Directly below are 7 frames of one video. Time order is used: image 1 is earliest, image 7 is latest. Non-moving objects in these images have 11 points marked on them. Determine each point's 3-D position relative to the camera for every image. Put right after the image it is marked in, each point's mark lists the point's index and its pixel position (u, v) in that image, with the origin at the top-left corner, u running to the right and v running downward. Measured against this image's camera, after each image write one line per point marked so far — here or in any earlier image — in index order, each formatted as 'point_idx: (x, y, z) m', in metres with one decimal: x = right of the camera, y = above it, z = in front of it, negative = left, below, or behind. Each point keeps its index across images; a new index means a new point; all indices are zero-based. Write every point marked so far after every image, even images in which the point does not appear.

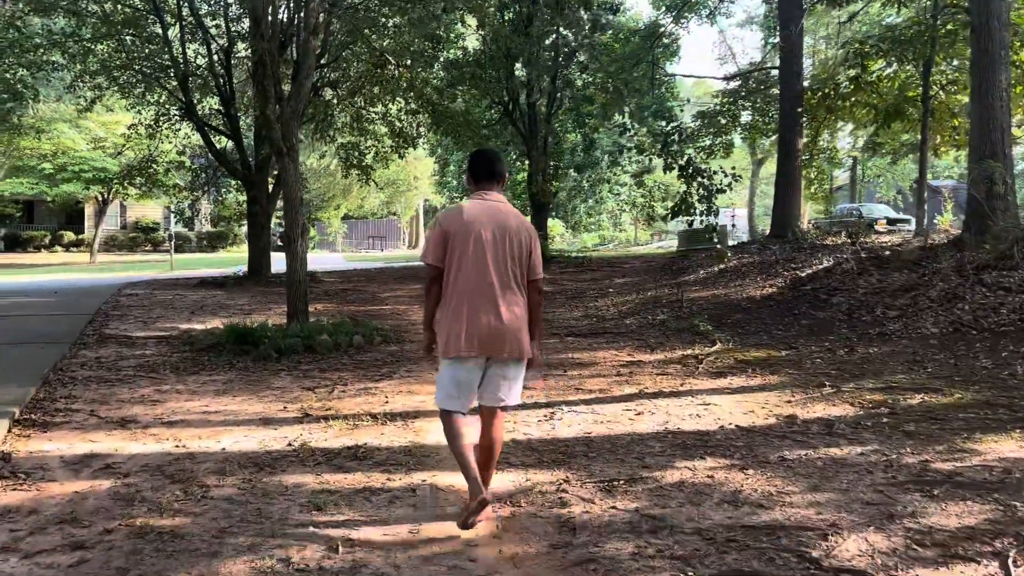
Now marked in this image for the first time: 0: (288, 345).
0: (-1.9, -0.5, +7.3) m
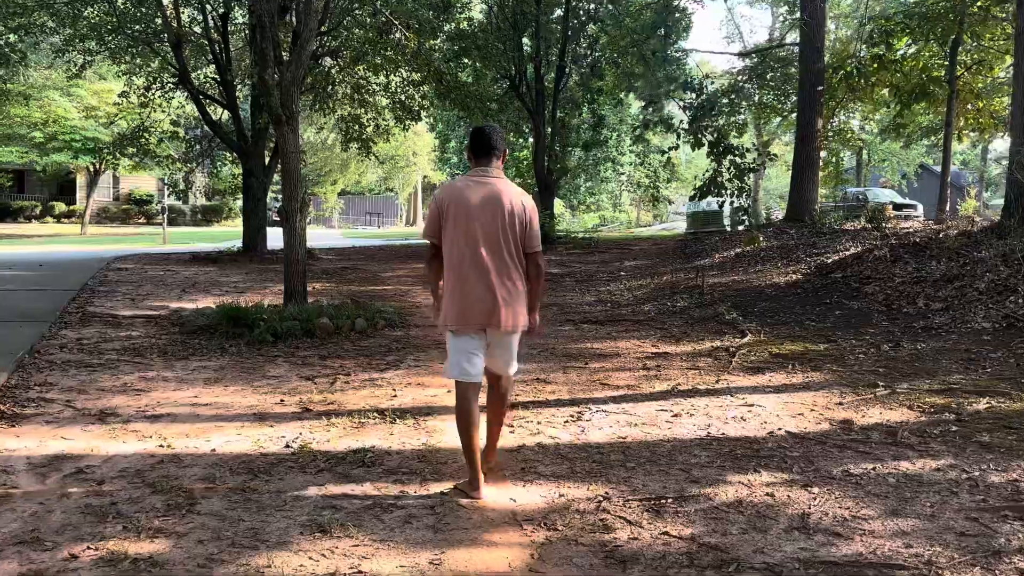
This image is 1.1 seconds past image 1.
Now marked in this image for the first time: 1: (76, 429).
0: (-1.7, -0.3, +6.8) m
1: (-2.1, -0.7, +4.2) m
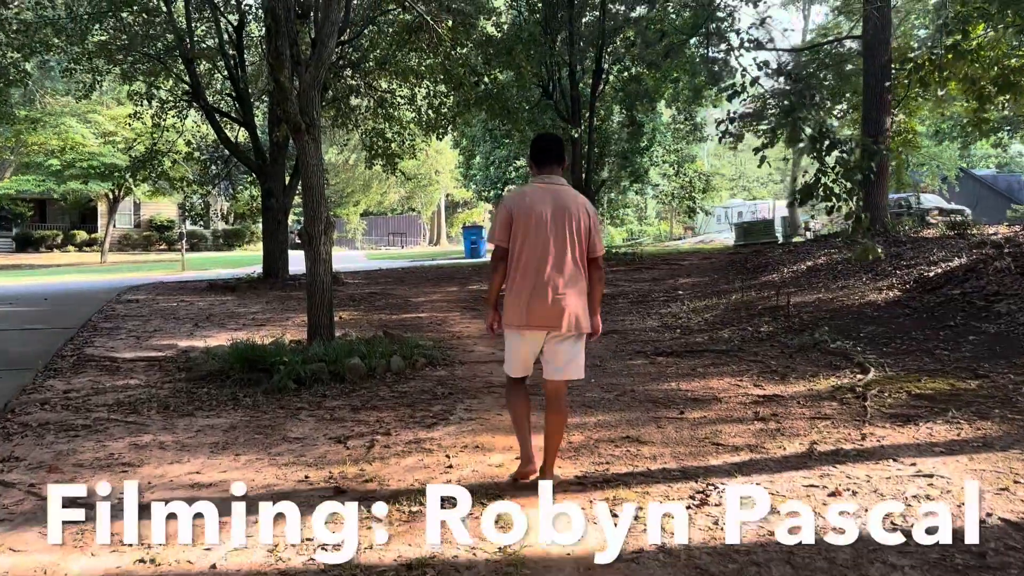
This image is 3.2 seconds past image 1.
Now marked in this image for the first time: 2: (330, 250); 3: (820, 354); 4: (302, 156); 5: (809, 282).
0: (-1.3, -0.6, +5.7) m
1: (-1.7, -0.9, +3.1) m
2: (-1.4, +0.3, +6.7) m
3: (+2.1, -0.5, +5.9) m
4: (-1.6, +1.0, +6.6) m
5: (+3.2, +0.1, +9.3) m
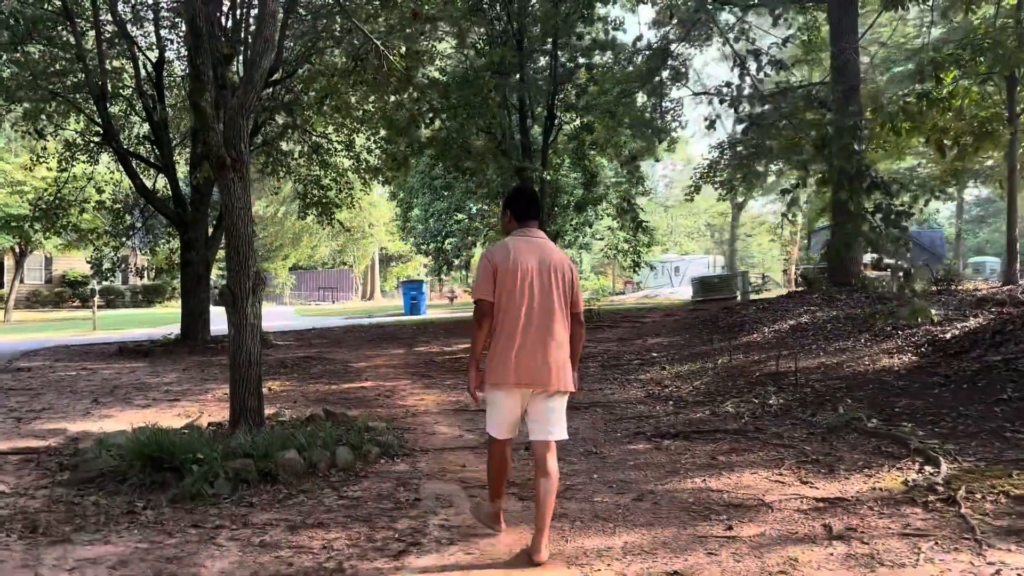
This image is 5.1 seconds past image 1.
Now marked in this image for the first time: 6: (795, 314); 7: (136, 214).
0: (-1.4, -0.9, +4.4) m
1: (-1.6, -1.1, +1.8) m
2: (-1.6, -0.1, +5.4) m
3: (+2.0, -0.8, +4.9) m
4: (-1.8, +0.6, +5.4) m
5: (+2.8, -0.5, +8.4) m
6: (+3.2, -0.3, +10.0) m
7: (-6.8, +1.3, +15.7) m
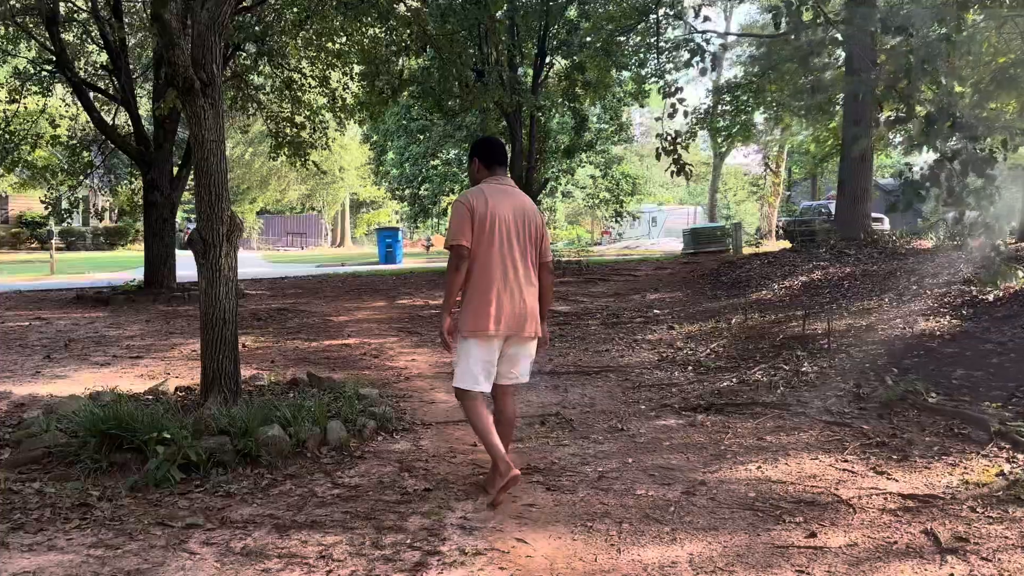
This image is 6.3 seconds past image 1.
0: (-1.3, -0.7, +3.7) m
1: (-1.4, -1.0, +1.1) m
2: (-1.5, +0.1, +4.7) m
3: (+2.1, -0.6, +4.4) m
4: (-1.7, +0.9, +4.6) m
5: (+2.7, -0.1, +7.8) m
6: (+3.2, +0.2, +9.4) m
7: (-7.1, +2.3, +14.7) m
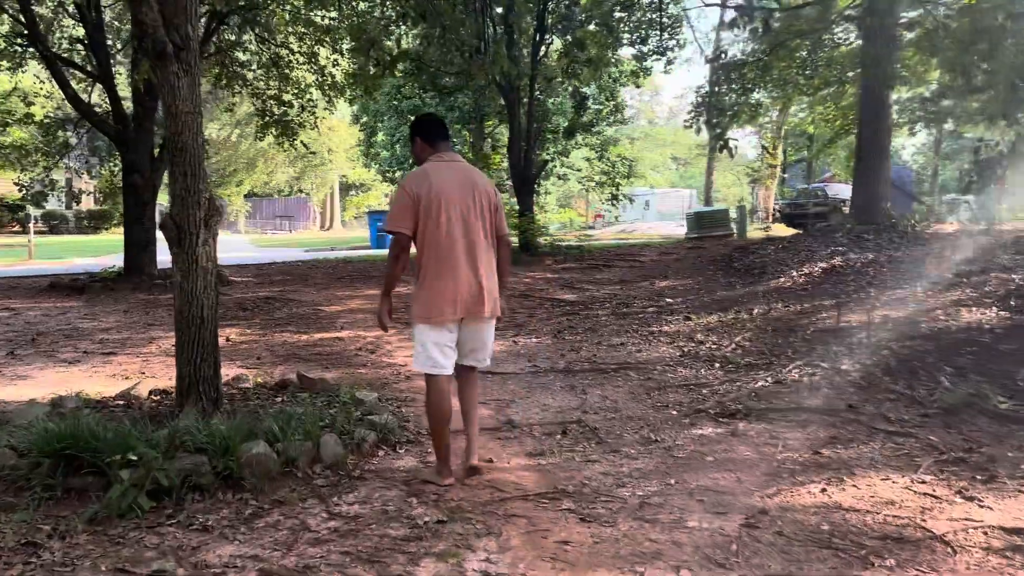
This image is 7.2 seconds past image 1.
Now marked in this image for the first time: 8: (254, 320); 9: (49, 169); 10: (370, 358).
0: (-1.2, -0.7, +3.2) m
1: (-1.3, -1.1, +0.6) m
2: (-1.4, +0.2, +4.1) m
3: (+2.1, -0.6, +3.9) m
4: (-1.6, +0.9, +4.0) m
5: (+2.8, 0.0, +7.3) m
6: (+3.2, +0.3, +8.9) m
7: (-7.1, +2.5, +14.0) m
8: (-2.3, -0.3, +7.7) m
9: (-7.5, +1.9, +14.2) m
10: (-1.0, -0.5, +5.9) m
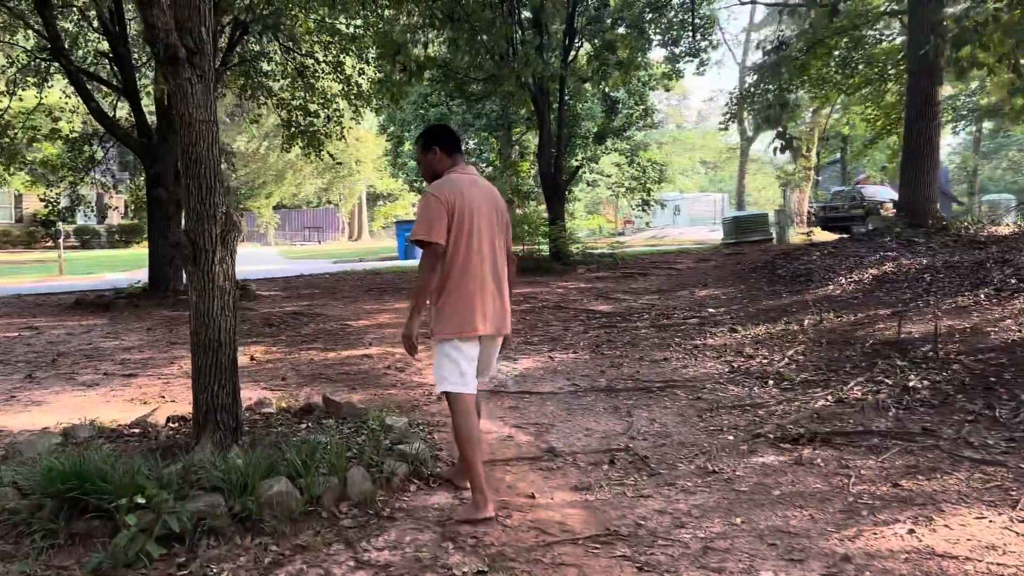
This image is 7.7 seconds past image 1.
0: (-1.1, -0.8, +2.9) m
1: (-1.2, -1.1, +0.3) m
2: (-1.2, +0.1, +3.9) m
3: (+2.3, -0.6, +3.5) m
4: (-1.4, +0.8, +3.7) m
5: (+3.1, -0.1, +6.9) m
6: (+3.5, +0.3, +8.5) m
7: (-6.6, +2.3, +13.9) m
8: (-2.0, -0.4, +7.4) m
9: (-7.0, +1.7, +14.1) m
10: (-0.7, -0.6, +5.6) m
